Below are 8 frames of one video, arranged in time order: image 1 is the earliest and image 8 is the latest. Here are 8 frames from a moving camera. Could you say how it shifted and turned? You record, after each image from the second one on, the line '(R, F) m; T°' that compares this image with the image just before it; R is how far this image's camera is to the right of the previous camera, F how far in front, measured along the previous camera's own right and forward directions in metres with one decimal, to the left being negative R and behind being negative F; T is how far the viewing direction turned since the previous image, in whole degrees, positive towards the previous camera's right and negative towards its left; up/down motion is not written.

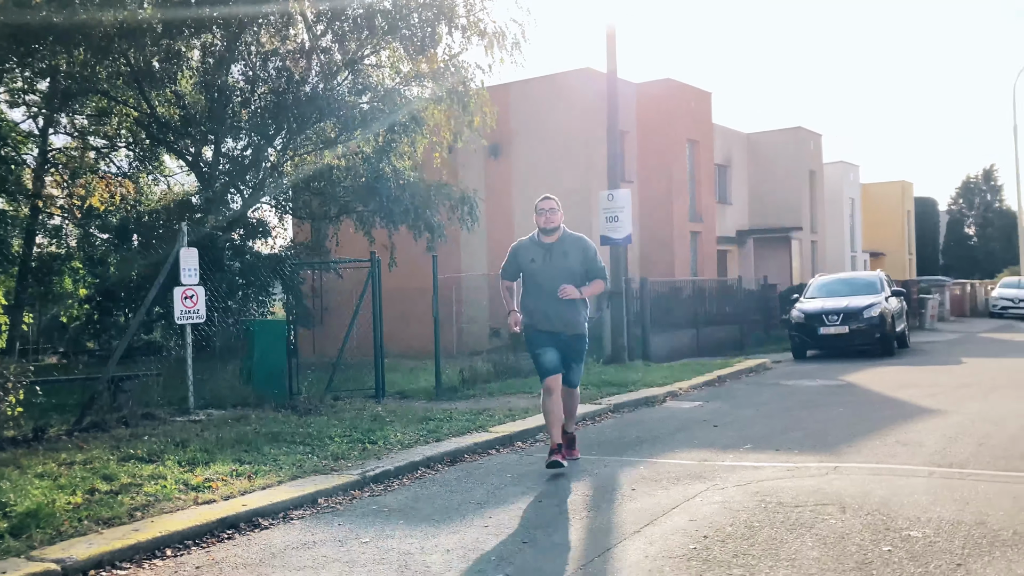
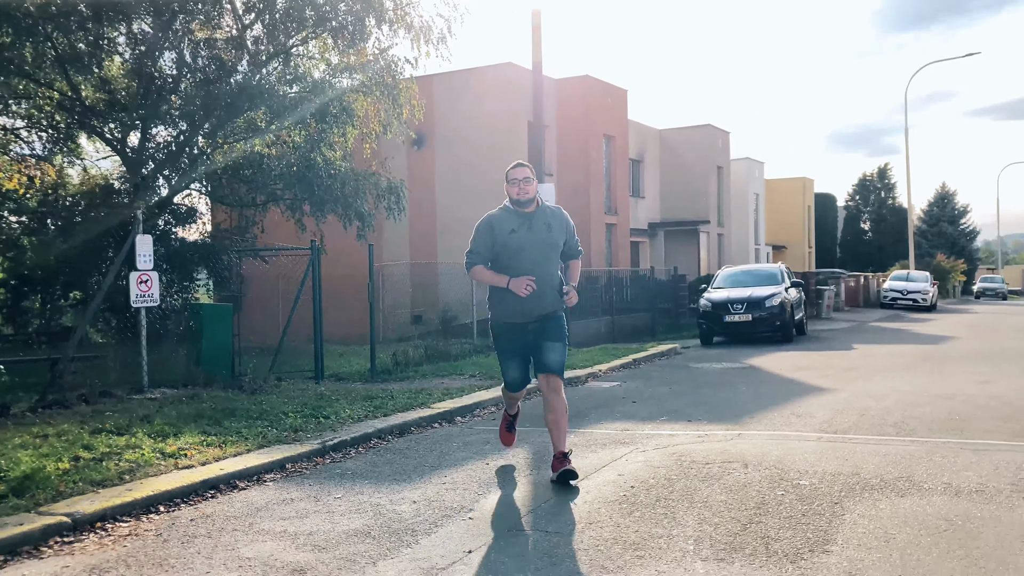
(-0.3, -0.7) m; +6°
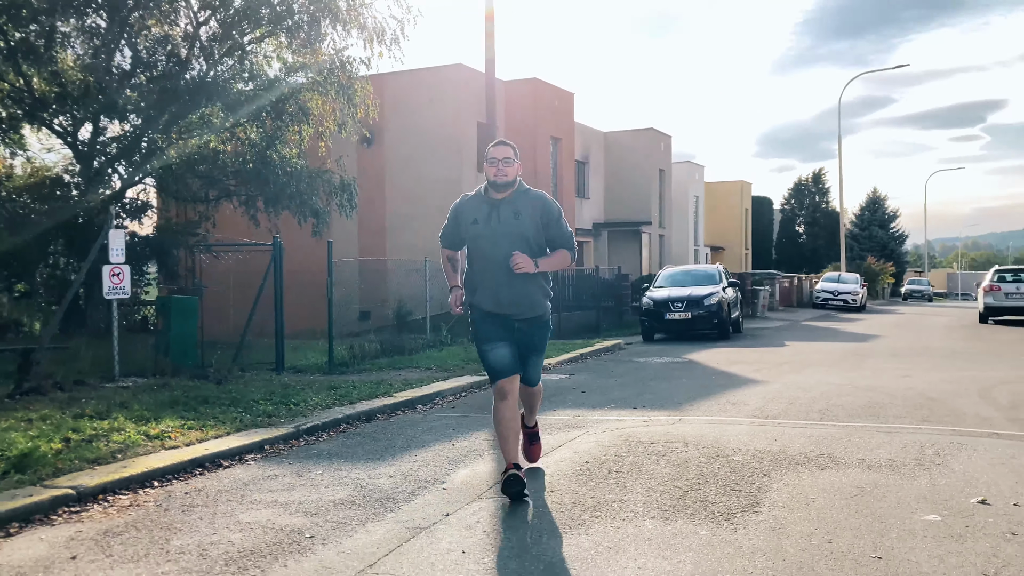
(-0.2, -0.5) m; +4°
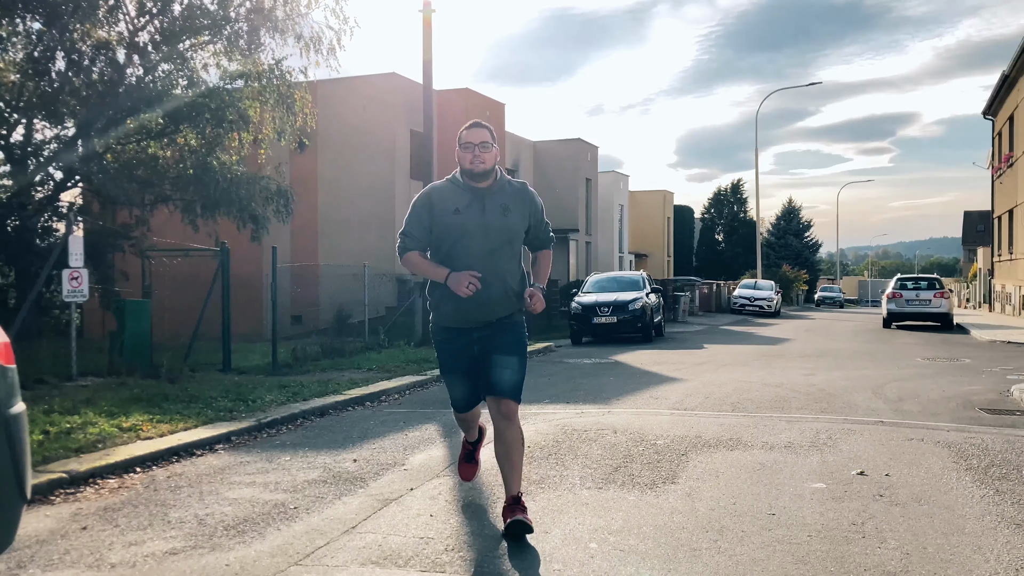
(-0.2, -0.7) m; +5°
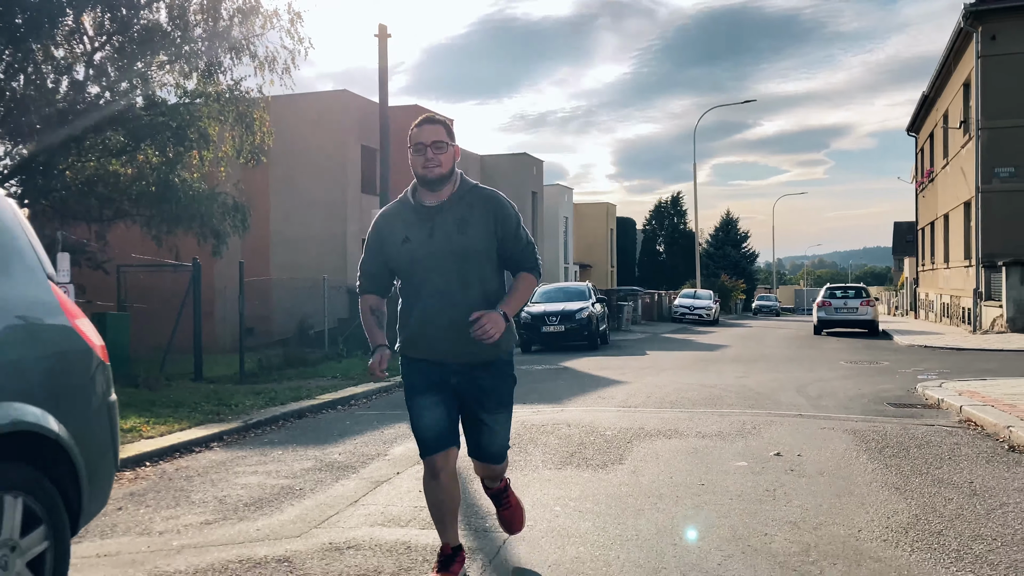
(-0.2, -0.9) m; +4°
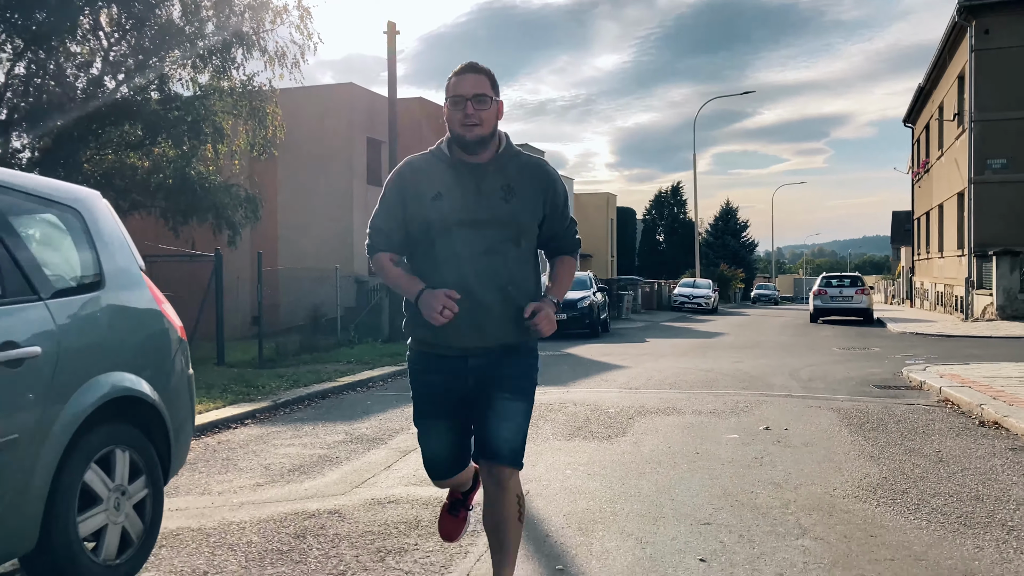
(-0.1, -0.6) m; 0°
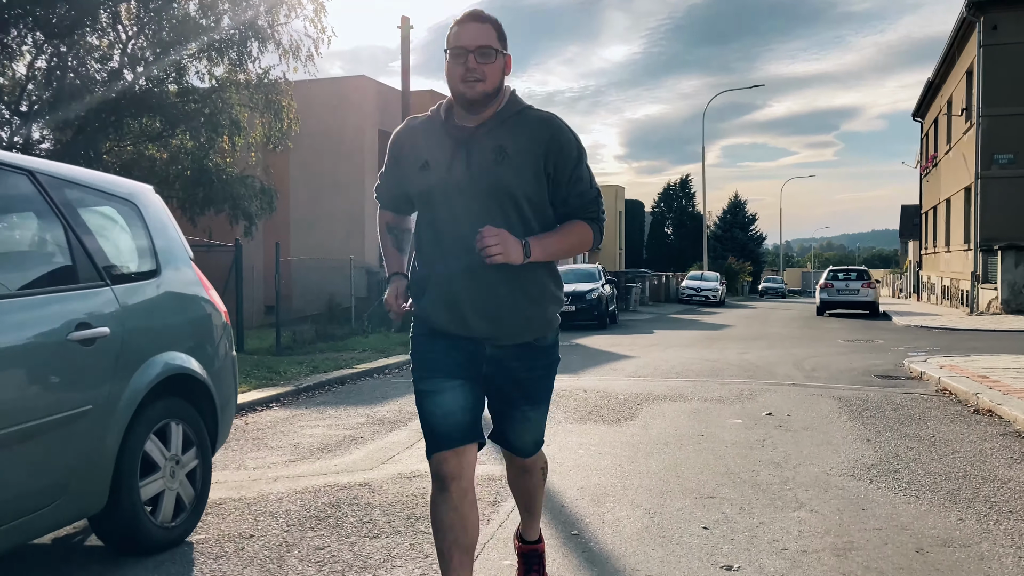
(-0.1, -0.3) m; 0°
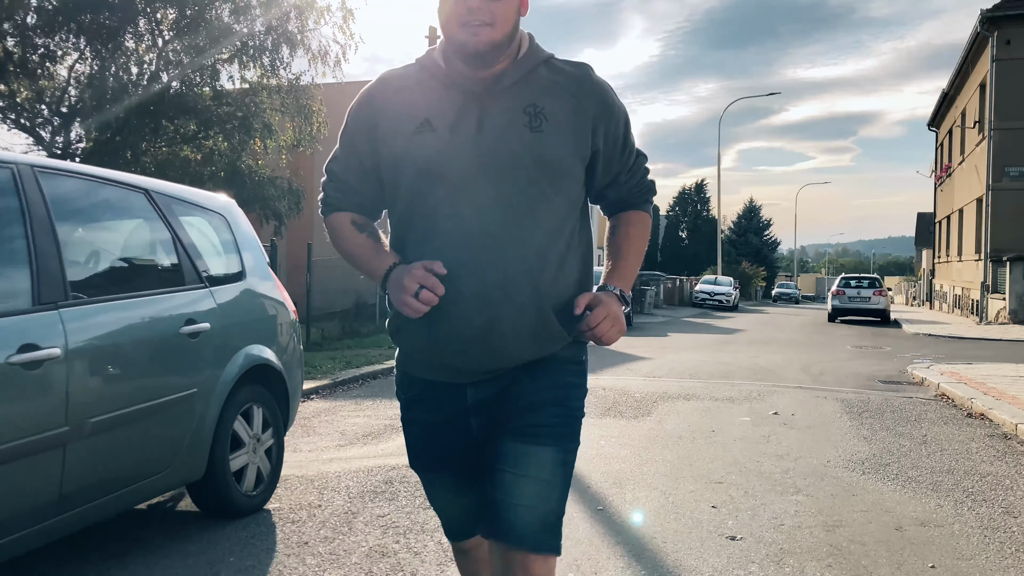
(-0.1, -0.6) m; -1°
